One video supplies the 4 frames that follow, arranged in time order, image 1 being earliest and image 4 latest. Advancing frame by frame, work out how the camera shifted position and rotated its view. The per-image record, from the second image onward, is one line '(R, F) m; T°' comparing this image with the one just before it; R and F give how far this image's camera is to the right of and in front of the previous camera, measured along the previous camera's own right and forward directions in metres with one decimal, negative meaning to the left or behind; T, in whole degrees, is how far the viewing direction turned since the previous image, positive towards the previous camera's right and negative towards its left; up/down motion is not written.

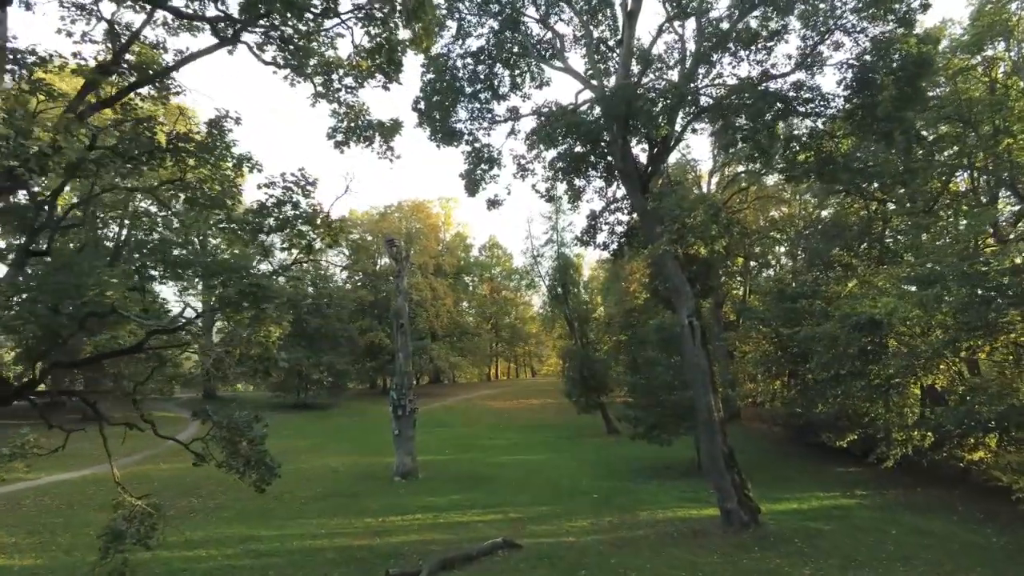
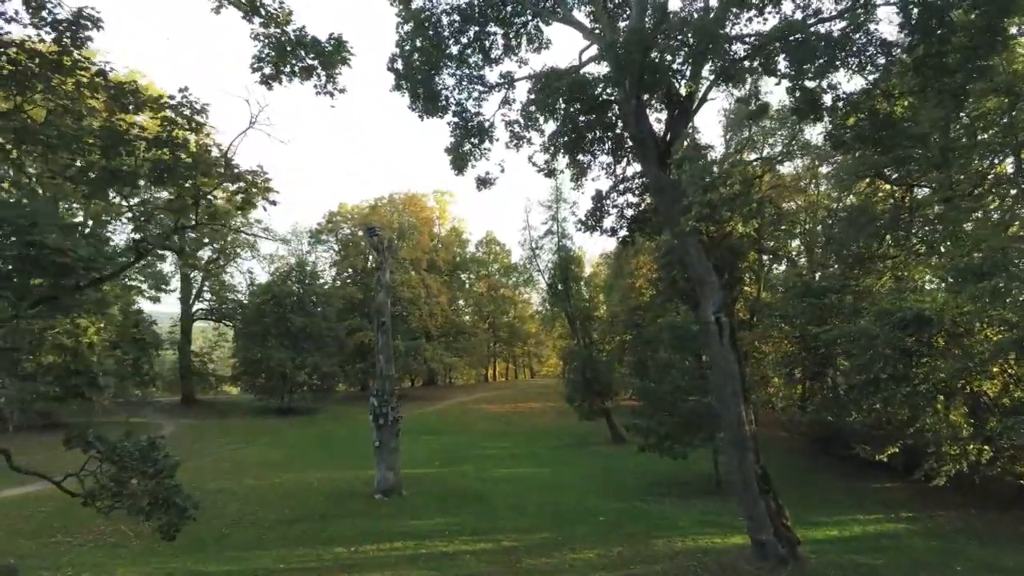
(+0.1, +2.2) m; 0°
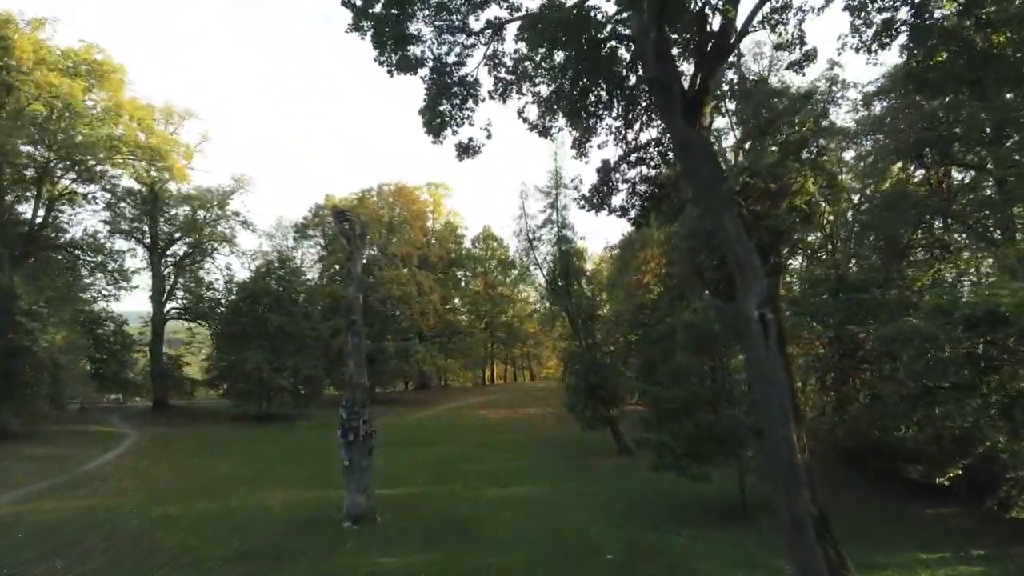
(+0.2, +2.6) m; 0°
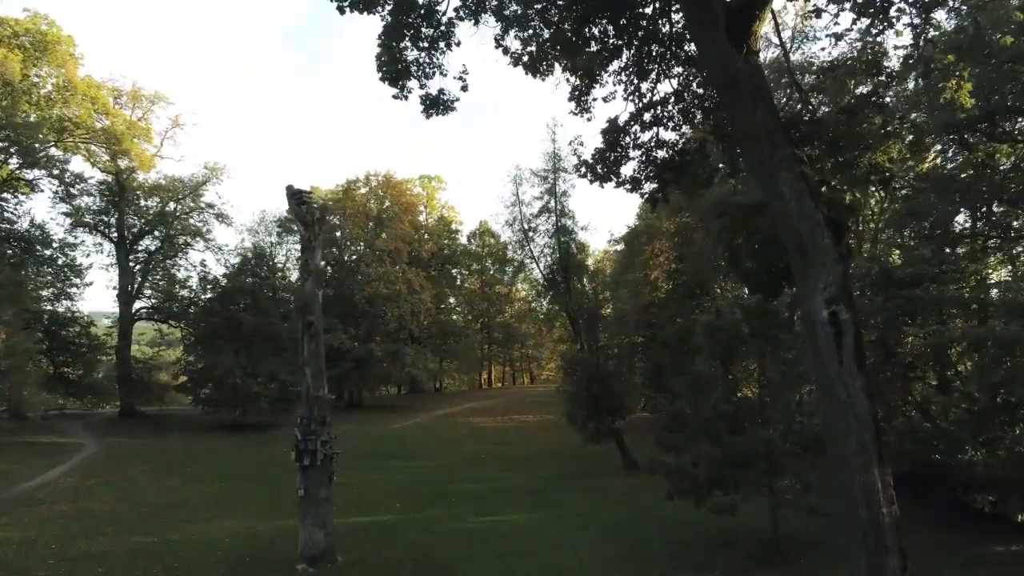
(+0.2, +2.5) m; 0°
